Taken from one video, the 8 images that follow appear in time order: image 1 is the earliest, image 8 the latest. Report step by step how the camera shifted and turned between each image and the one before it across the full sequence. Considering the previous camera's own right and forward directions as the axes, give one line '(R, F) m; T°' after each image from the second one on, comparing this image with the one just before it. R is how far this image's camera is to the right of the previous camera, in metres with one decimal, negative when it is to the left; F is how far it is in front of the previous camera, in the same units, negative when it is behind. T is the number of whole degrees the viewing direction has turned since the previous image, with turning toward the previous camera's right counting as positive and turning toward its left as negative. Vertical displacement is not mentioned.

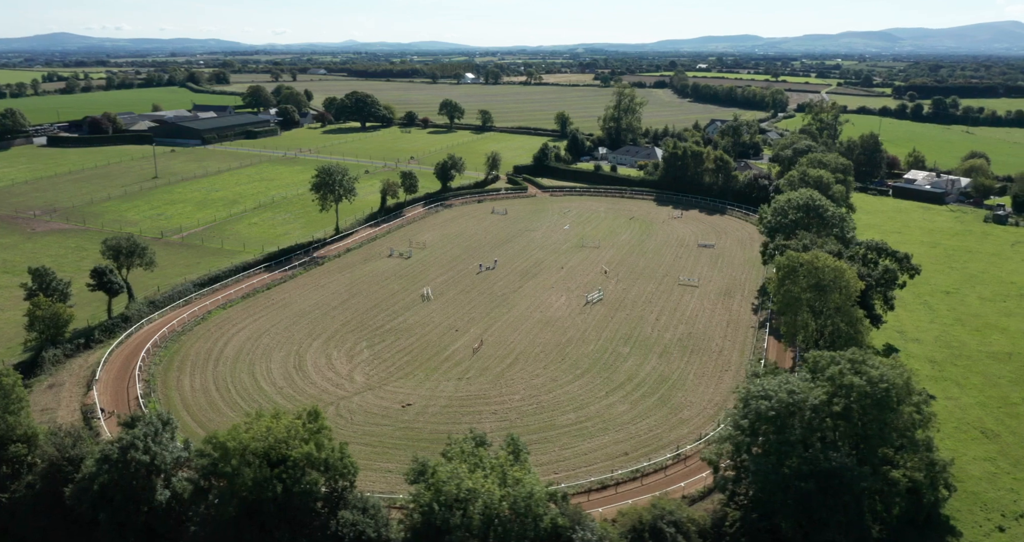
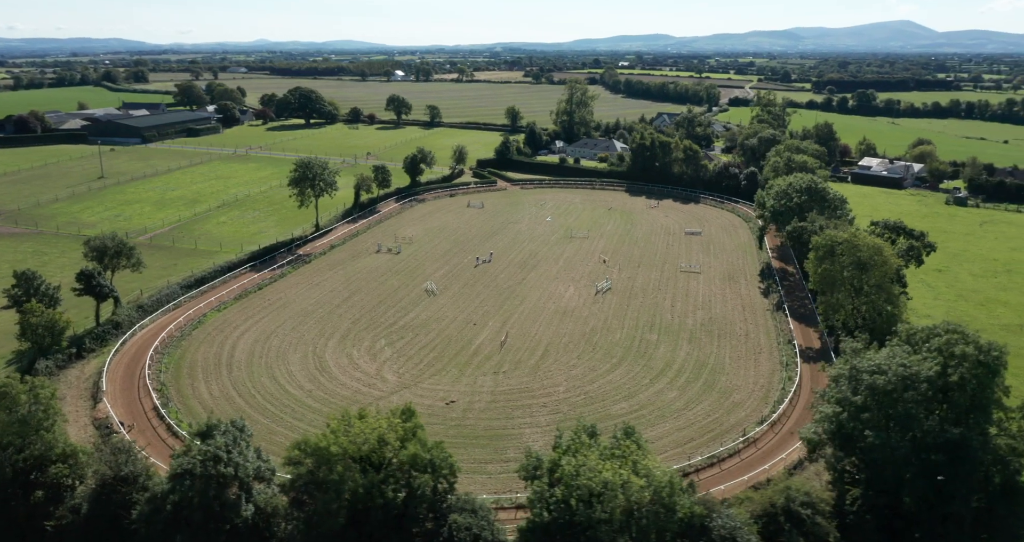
(-5.4, +1.7) m; +5°
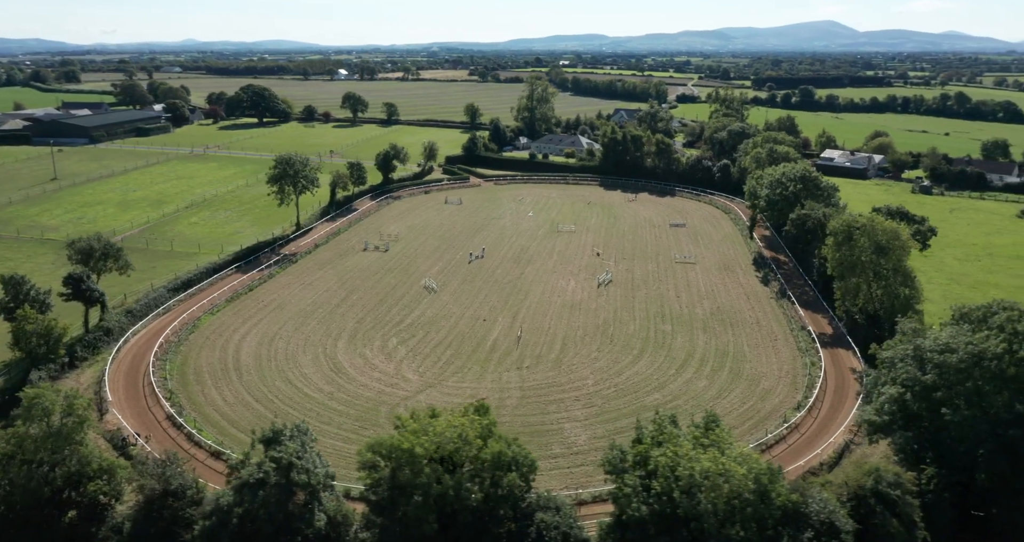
(-3.8, +1.1) m; +4°
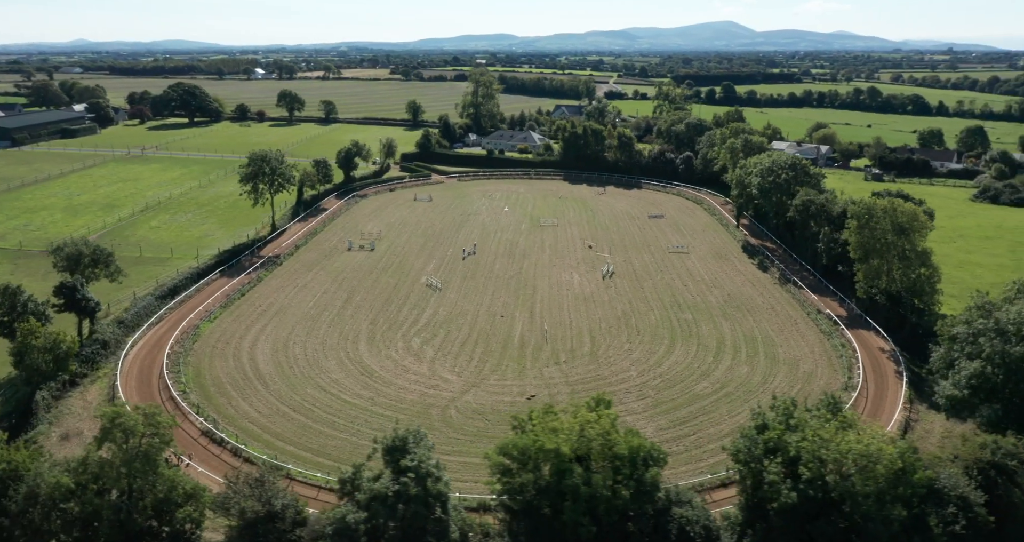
(-5.4, +1.4) m; +6°
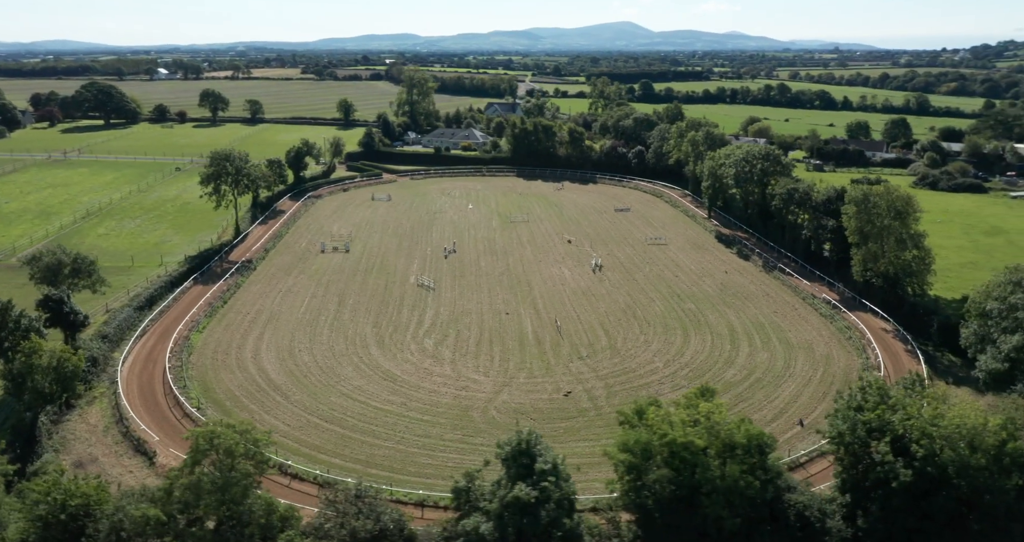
(-4.9, +1.1) m; +6°
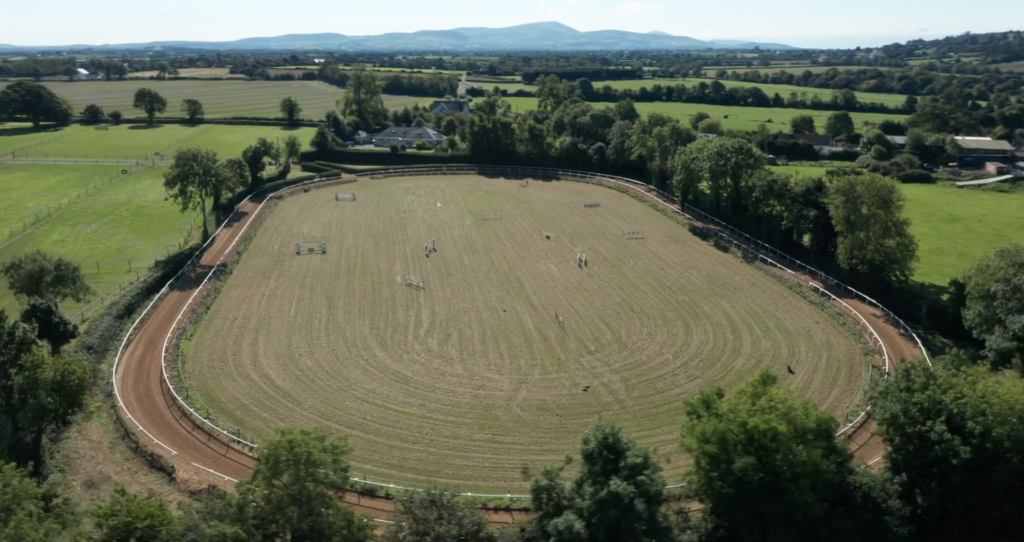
(-3.3, +0.5) m; +5°
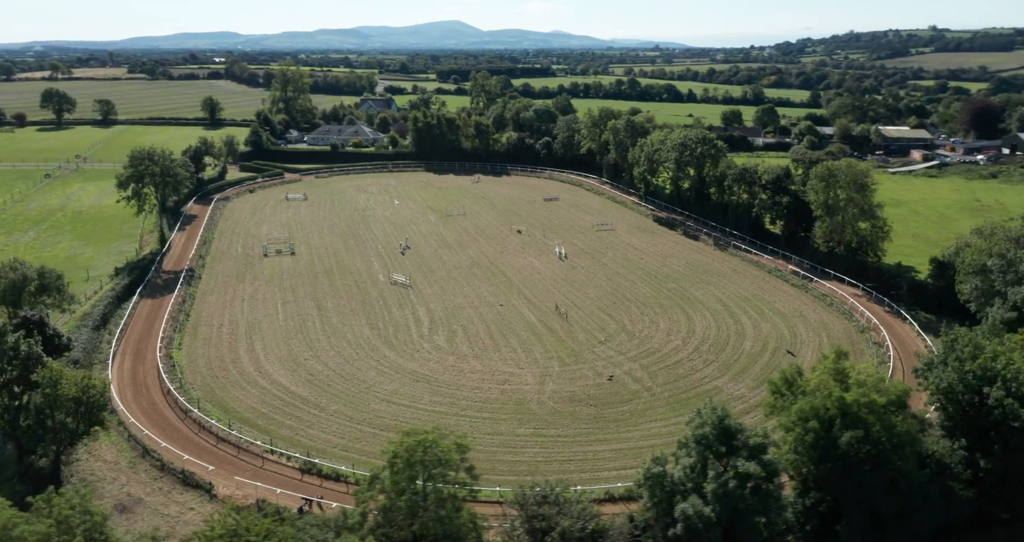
(-4.4, +0.6) m; +6°
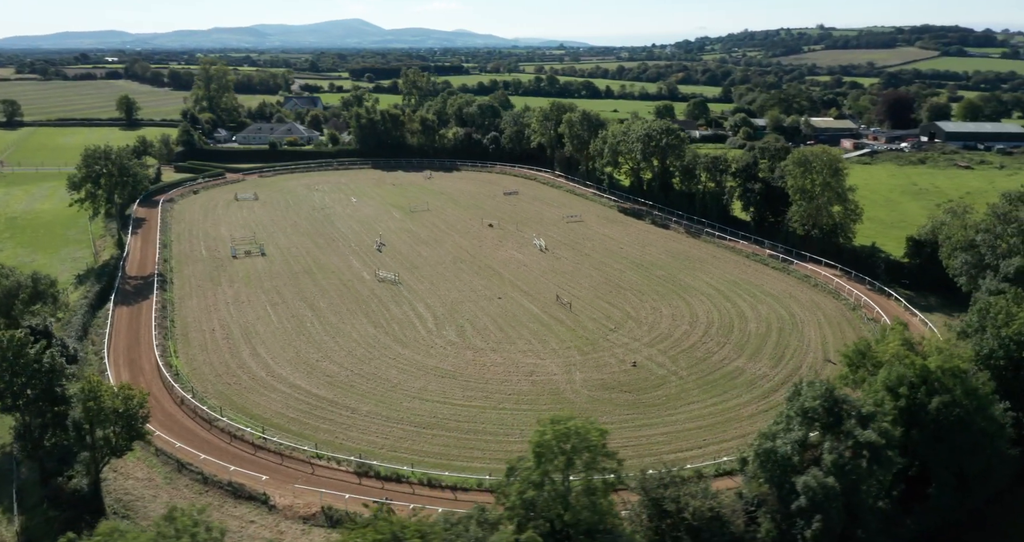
(-4.4, +0.5) m; +6°
